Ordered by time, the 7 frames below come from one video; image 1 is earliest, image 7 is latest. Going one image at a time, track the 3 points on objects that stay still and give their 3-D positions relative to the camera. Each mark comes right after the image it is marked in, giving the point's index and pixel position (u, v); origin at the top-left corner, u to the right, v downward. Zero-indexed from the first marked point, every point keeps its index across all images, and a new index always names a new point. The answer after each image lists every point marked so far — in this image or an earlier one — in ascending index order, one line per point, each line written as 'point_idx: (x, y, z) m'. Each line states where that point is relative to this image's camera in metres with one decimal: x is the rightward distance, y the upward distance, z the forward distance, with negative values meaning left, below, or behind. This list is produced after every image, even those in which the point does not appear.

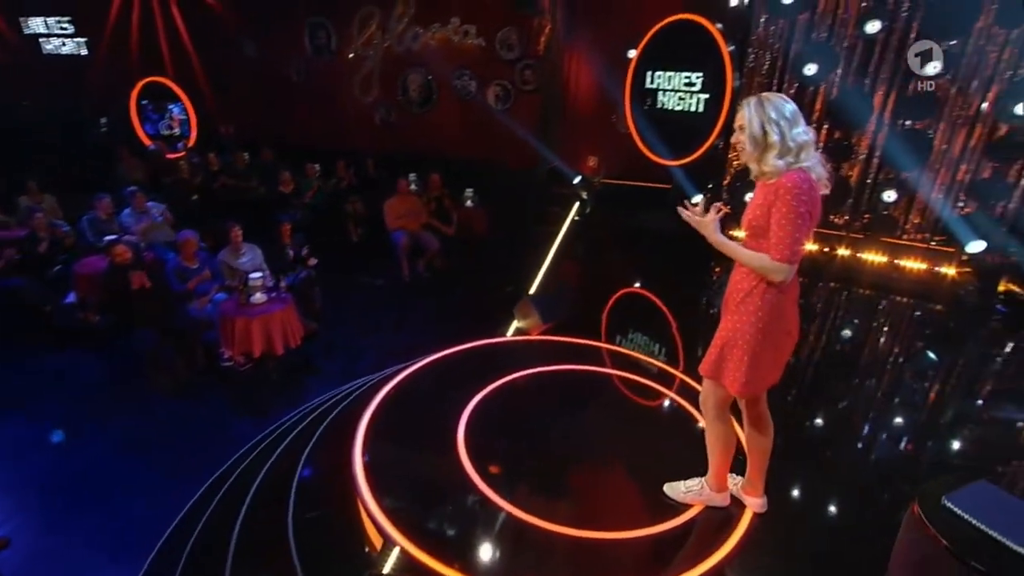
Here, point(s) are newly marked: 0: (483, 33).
0: (-0.4, +3.3, +7.3) m
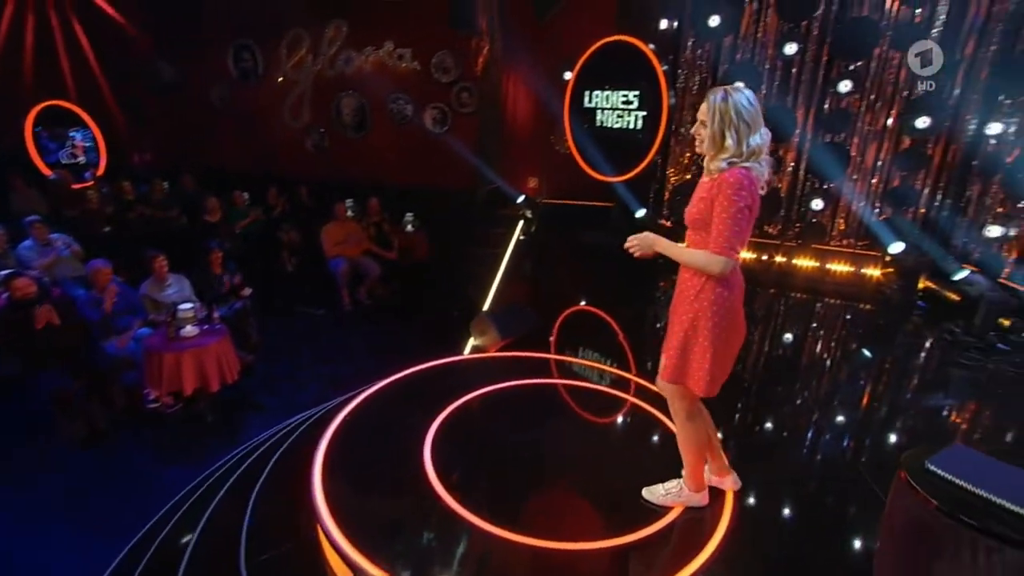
0: (-1.2, +3.0, +7.2) m
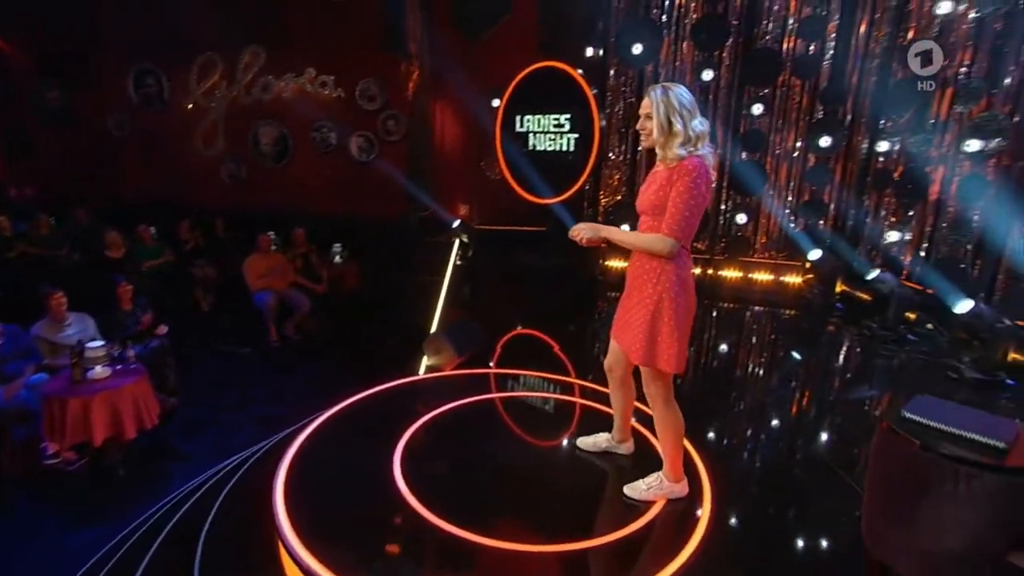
0: (-2.1, +2.6, +7.1) m
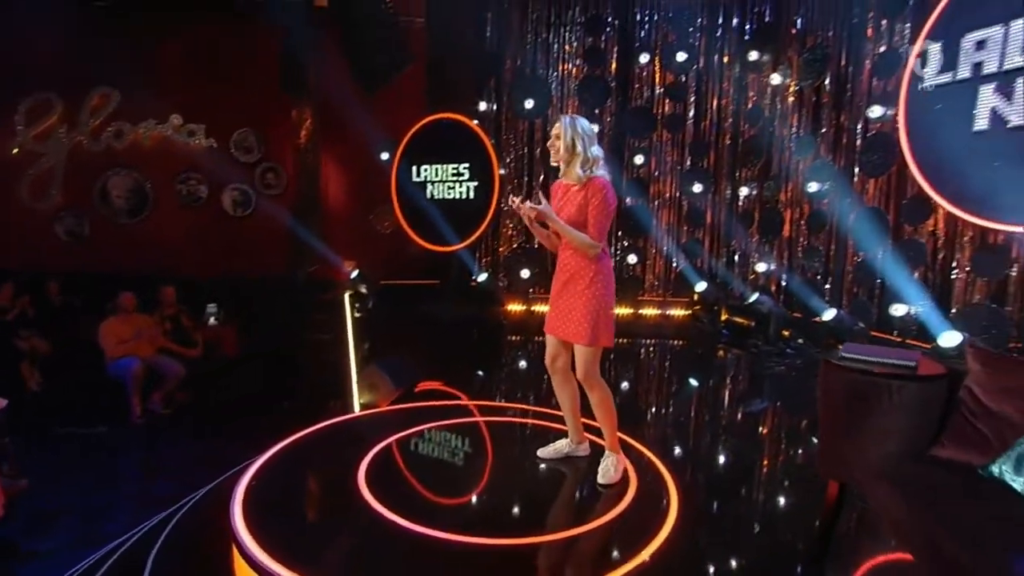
0: (-3.5, +1.8, +6.6) m
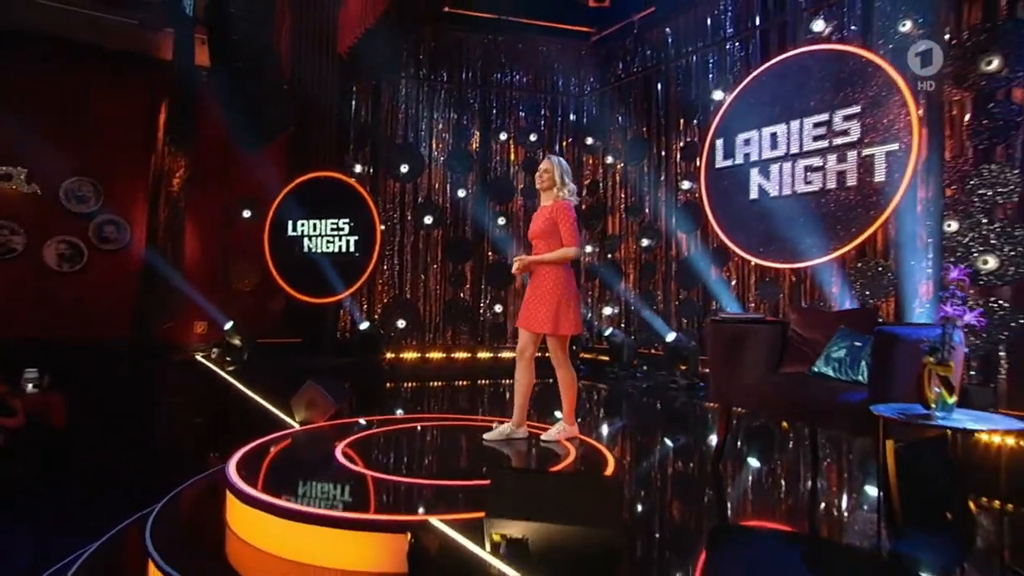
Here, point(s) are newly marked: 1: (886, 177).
0: (-4.9, +1.1, +5.9) m
1: (+2.8, +0.8, +4.2) m
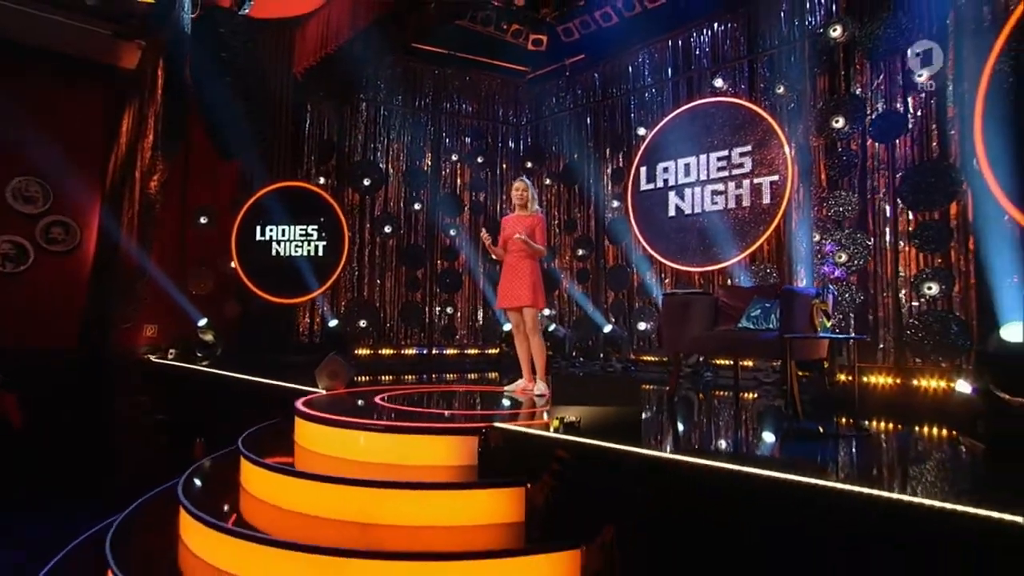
0: (-5.3, +1.2, +5.8) m
1: (+2.5, +0.9, +5.6) m
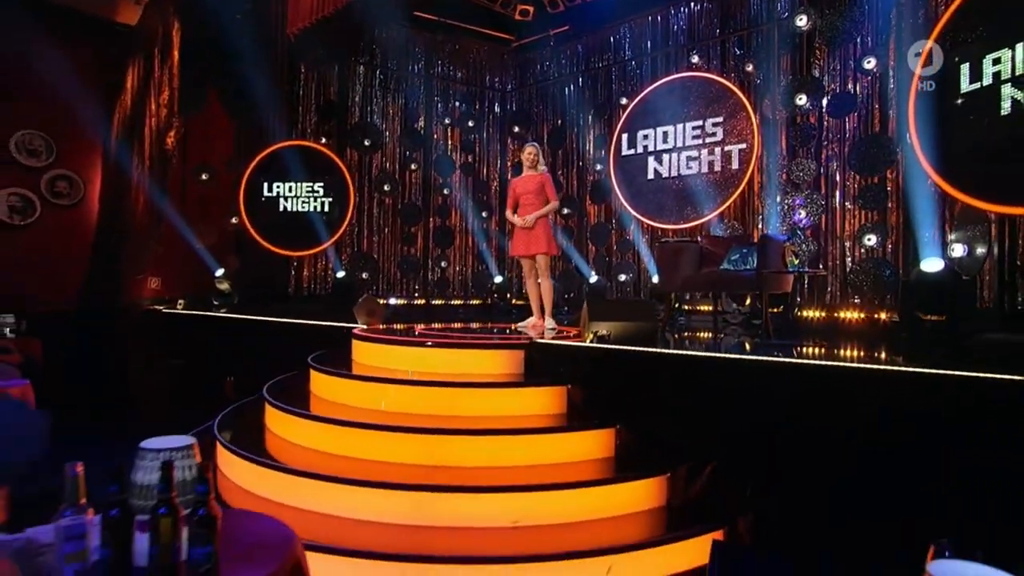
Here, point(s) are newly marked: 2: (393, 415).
0: (-5.3, +1.7, +5.9) m
1: (+2.5, +1.4, +6.3) m
2: (-0.7, -0.7, +3.2) m
